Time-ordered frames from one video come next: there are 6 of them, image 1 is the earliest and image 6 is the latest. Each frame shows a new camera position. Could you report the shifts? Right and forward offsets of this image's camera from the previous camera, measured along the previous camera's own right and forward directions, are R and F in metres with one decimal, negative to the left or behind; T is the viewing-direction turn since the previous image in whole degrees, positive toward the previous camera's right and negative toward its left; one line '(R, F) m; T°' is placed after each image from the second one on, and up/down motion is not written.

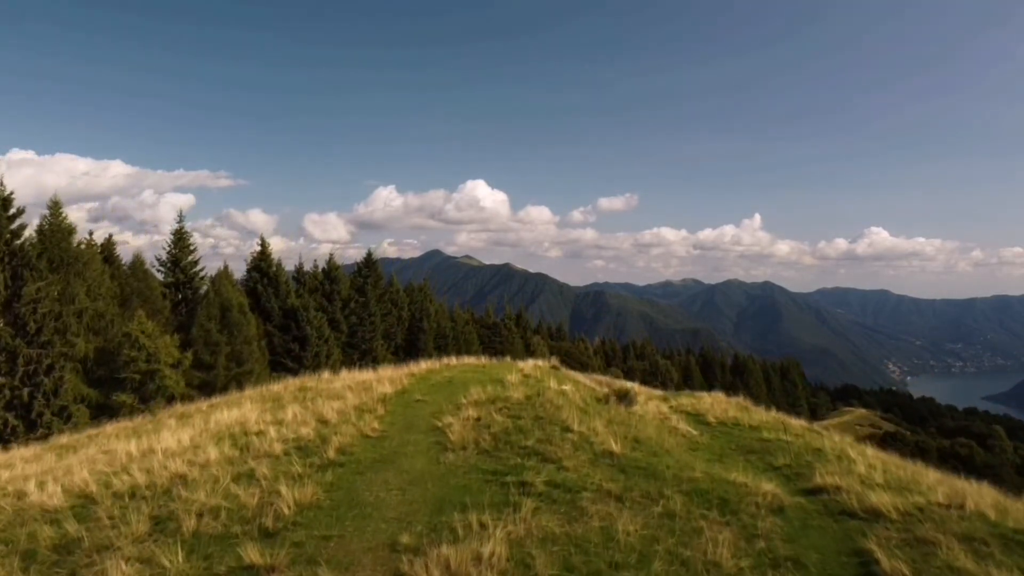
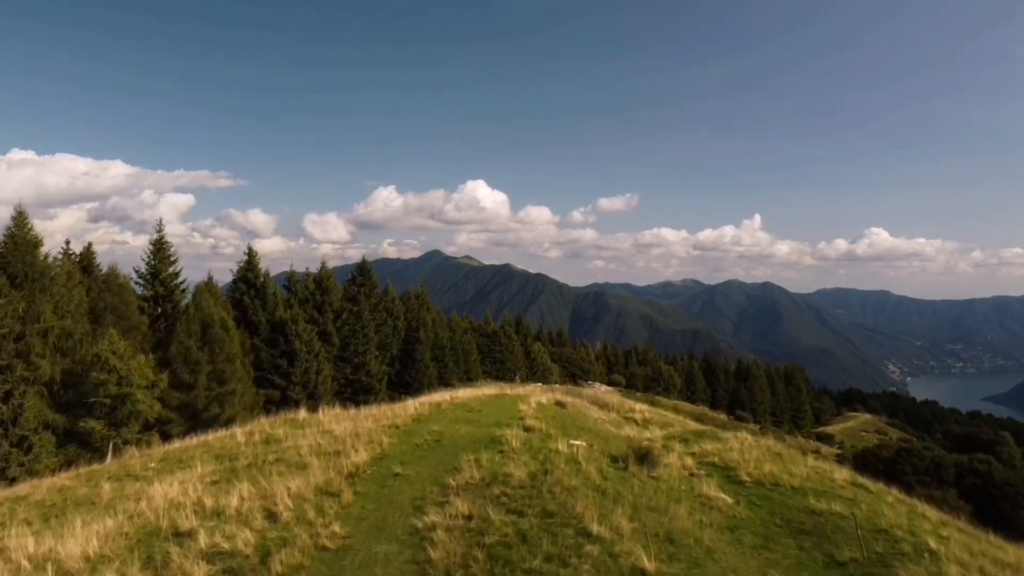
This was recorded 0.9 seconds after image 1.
(0.0, +2.3) m; 0°
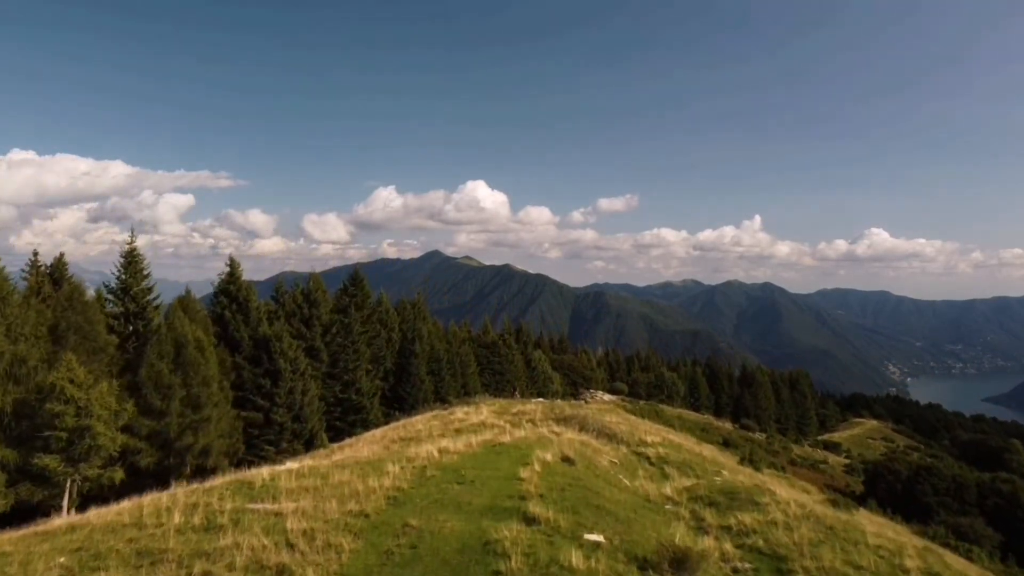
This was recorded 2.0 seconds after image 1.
(0.0, +2.7) m; 0°
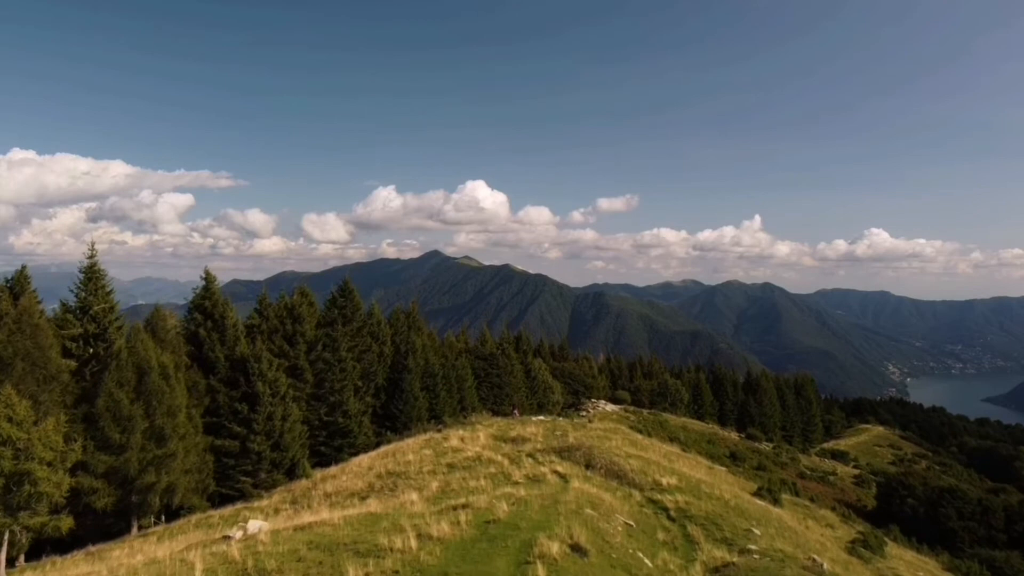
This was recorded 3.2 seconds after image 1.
(+0.1, +3.1) m; 0°
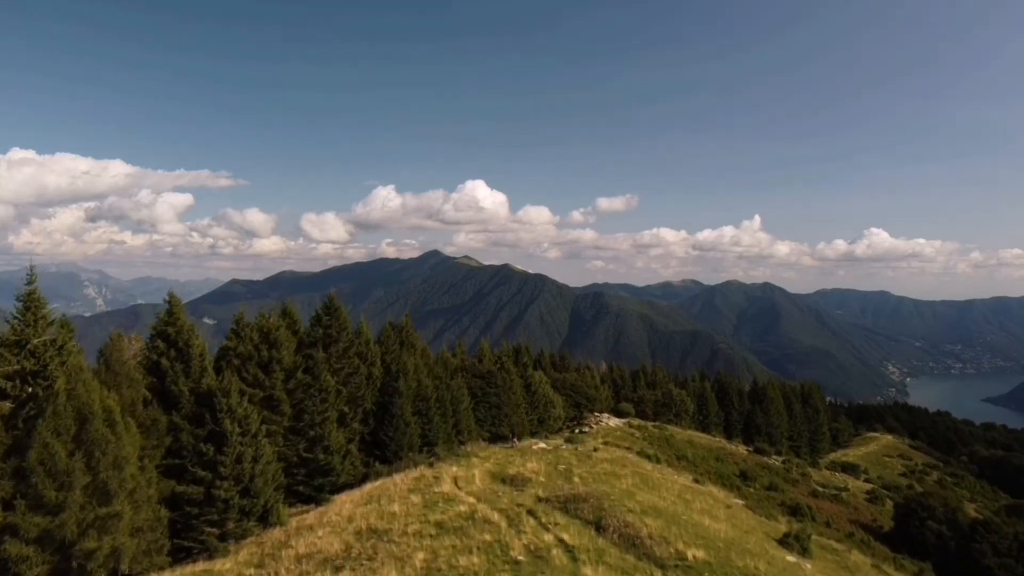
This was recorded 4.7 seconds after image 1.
(0.0, +3.8) m; 0°
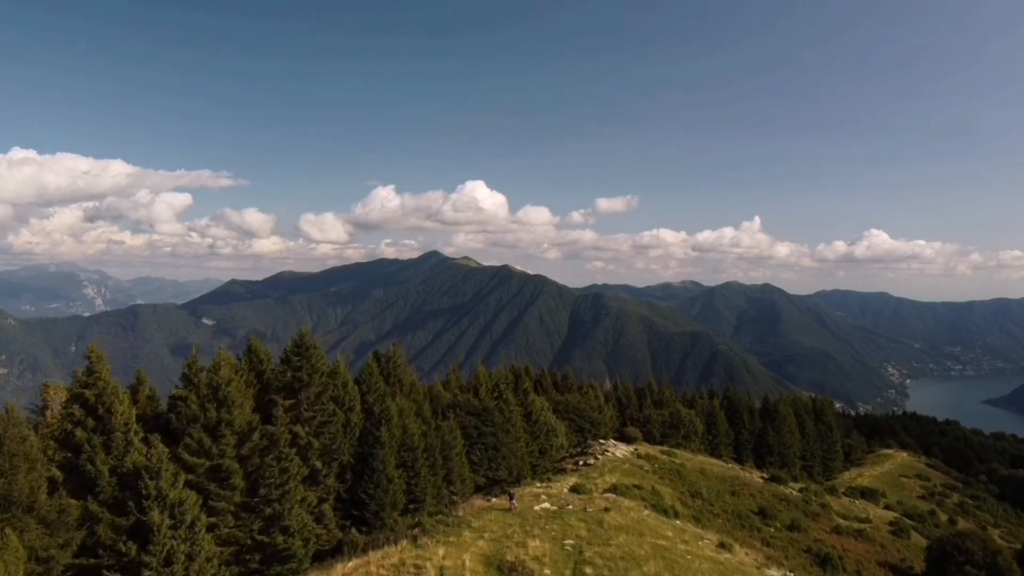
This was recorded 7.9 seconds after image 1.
(+0.1, +6.2) m; 0°
